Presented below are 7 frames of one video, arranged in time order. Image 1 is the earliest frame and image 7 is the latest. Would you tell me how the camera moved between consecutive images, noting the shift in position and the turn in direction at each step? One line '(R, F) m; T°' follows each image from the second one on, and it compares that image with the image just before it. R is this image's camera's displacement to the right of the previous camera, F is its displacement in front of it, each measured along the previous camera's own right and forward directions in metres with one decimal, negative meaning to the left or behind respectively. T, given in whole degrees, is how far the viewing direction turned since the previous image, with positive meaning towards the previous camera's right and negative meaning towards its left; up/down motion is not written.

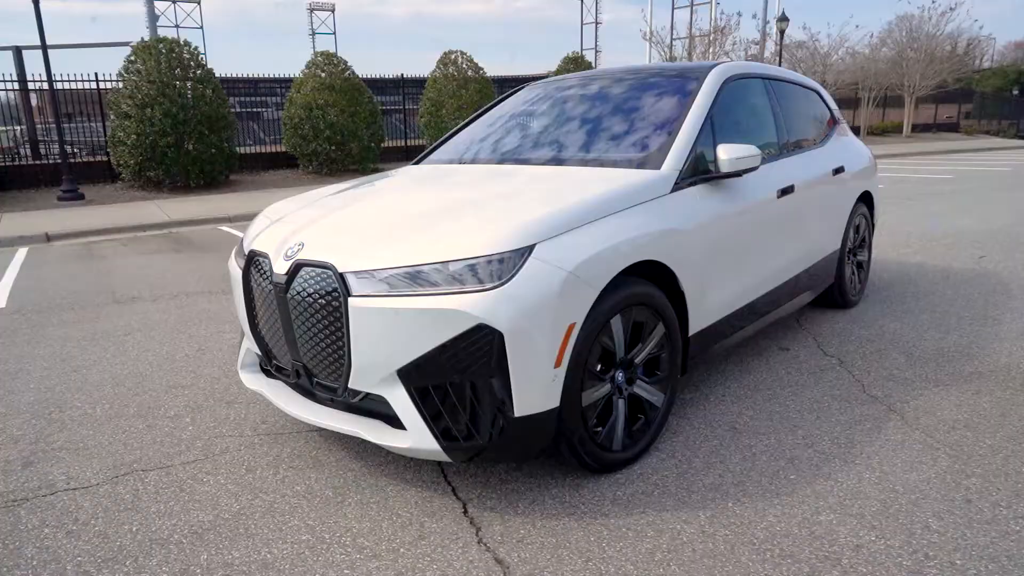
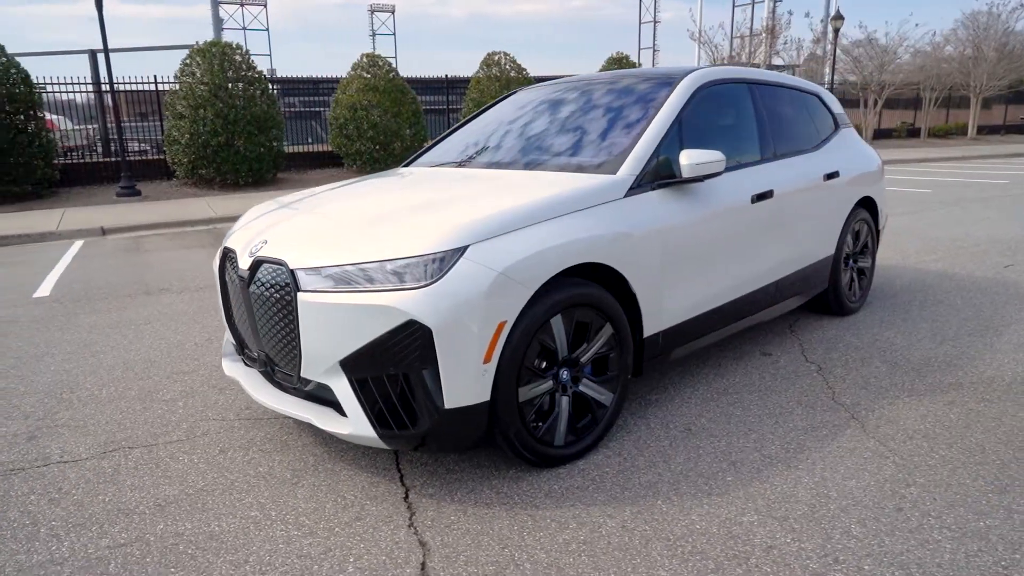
(+0.5, -0.1) m; -5°
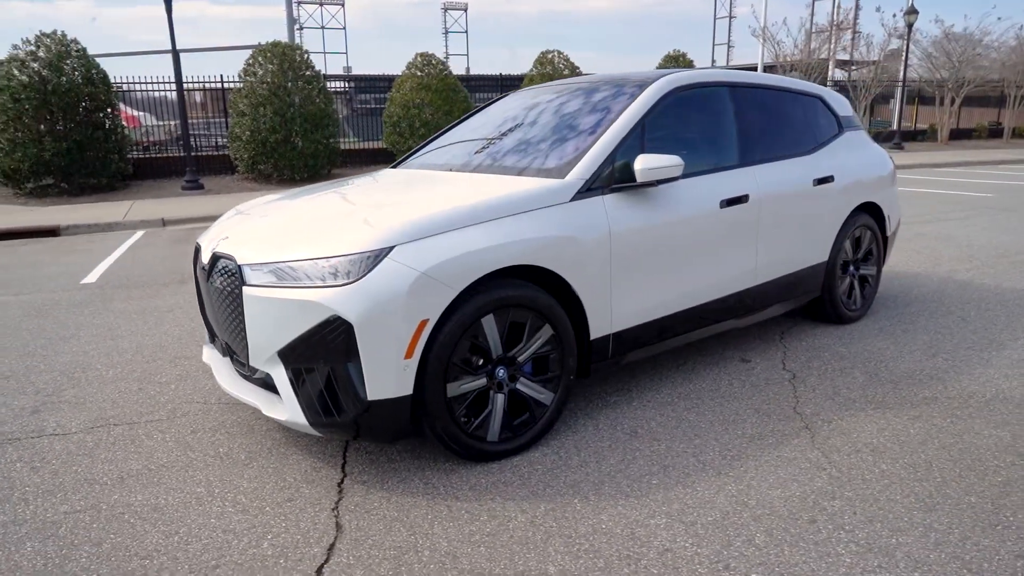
(+0.6, -0.1) m; -6°
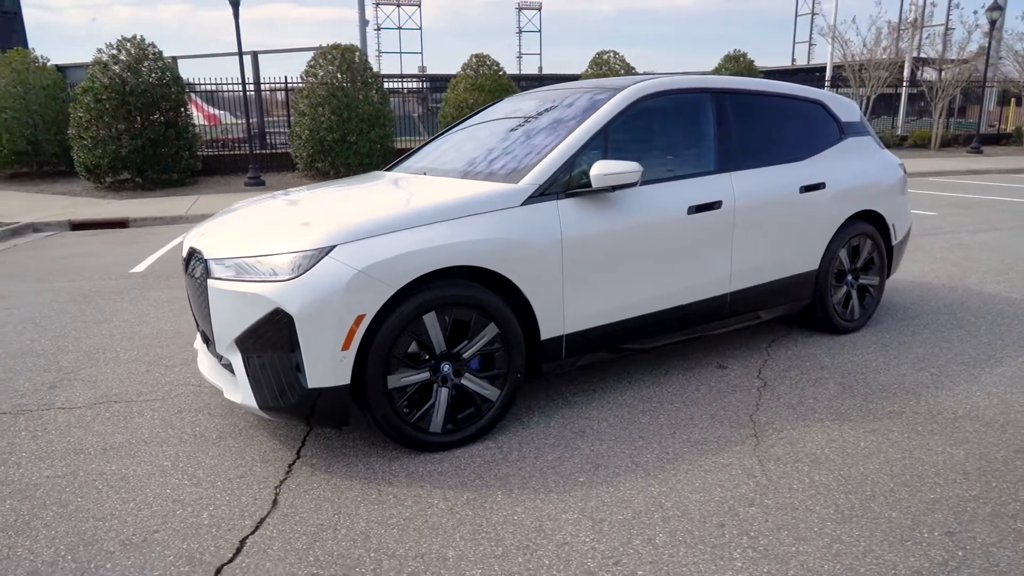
(+0.6, -0.1) m; -6°
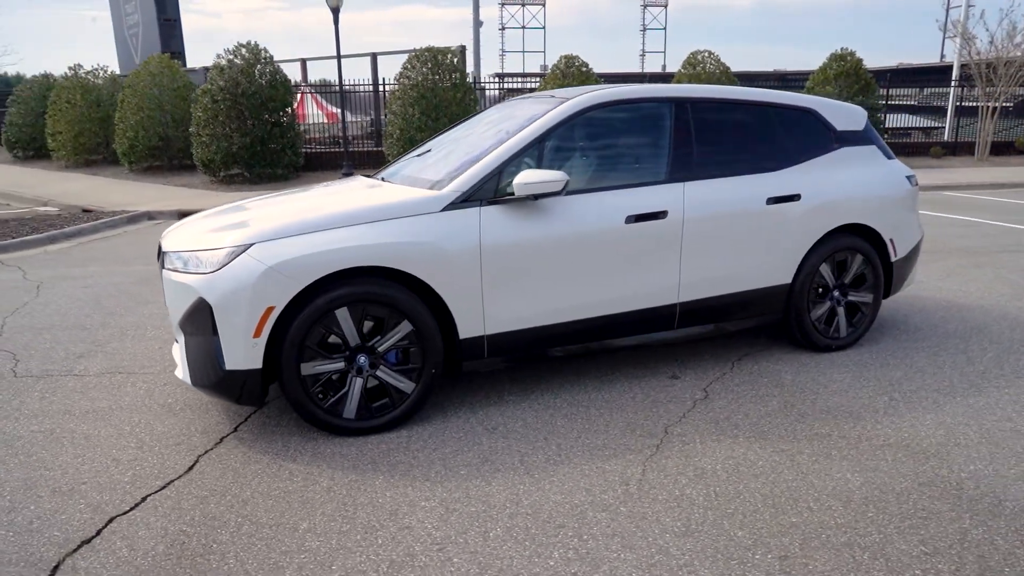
(+1.1, -0.1) m; -10°
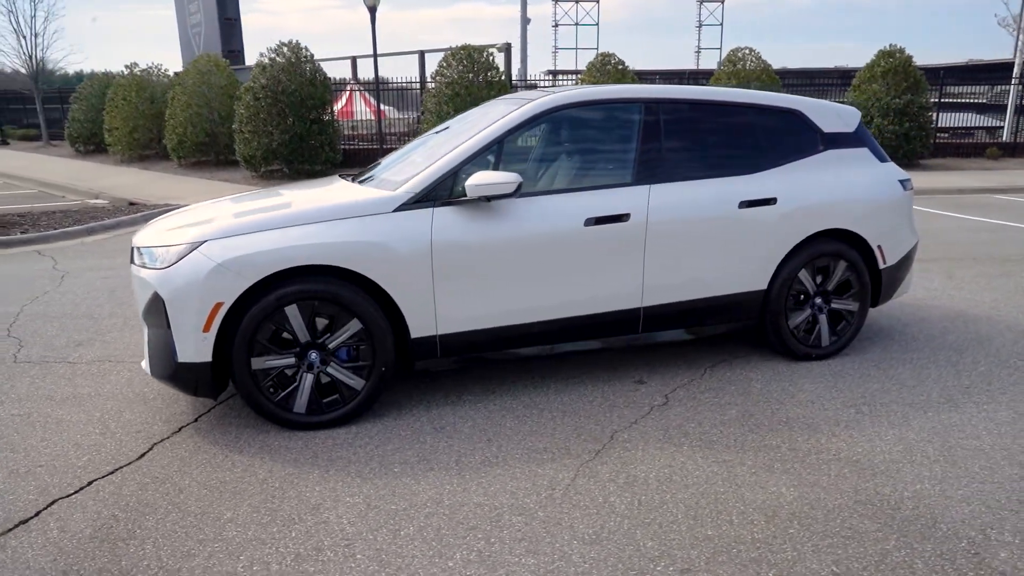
(+0.6, 0.0) m; -4°
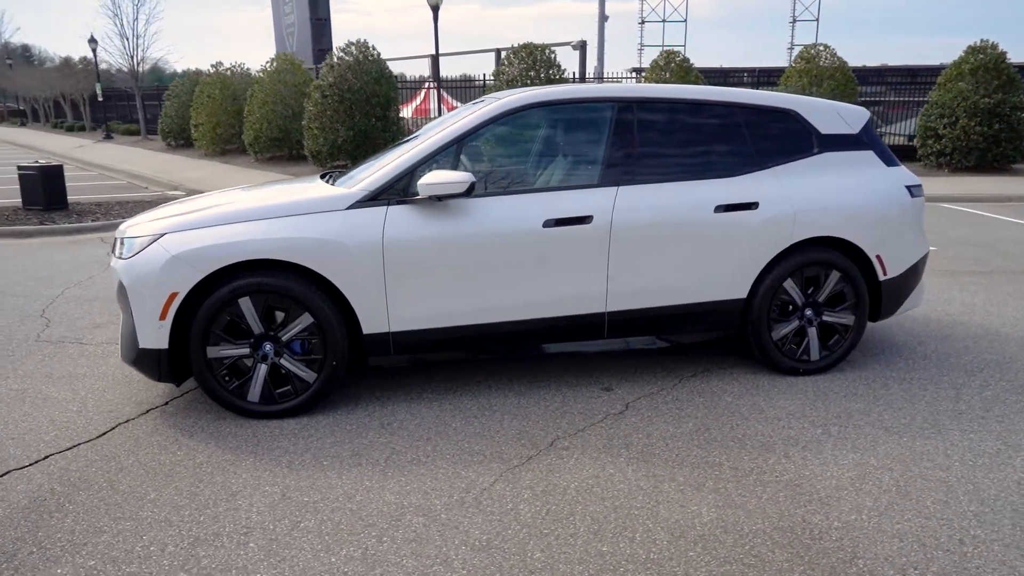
(+0.7, +0.1) m; -7°
